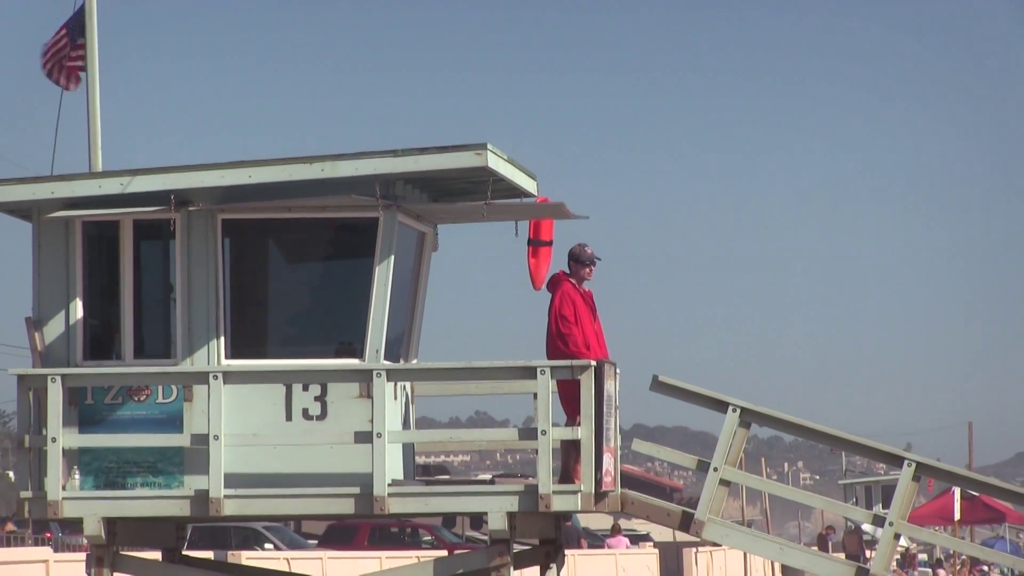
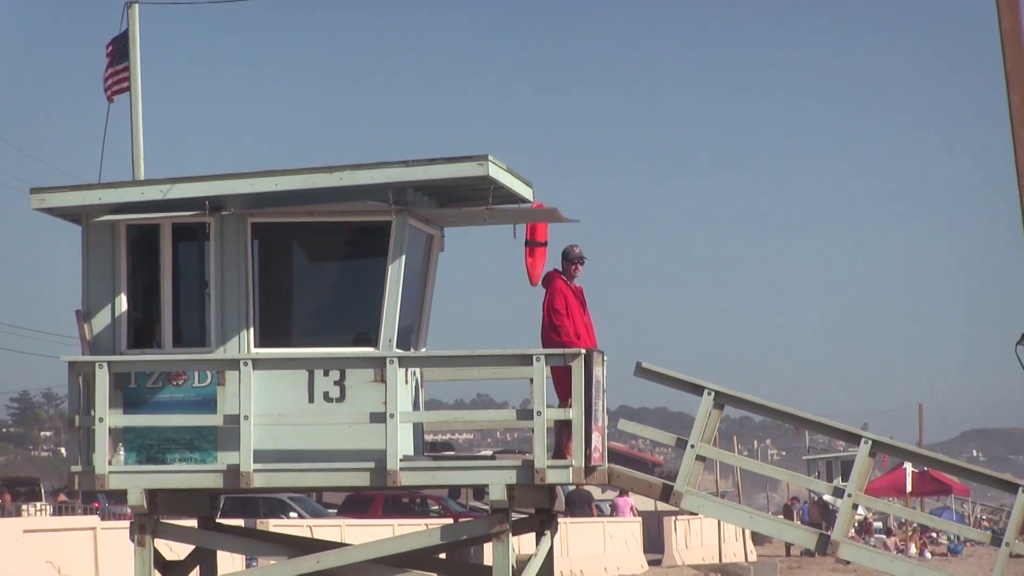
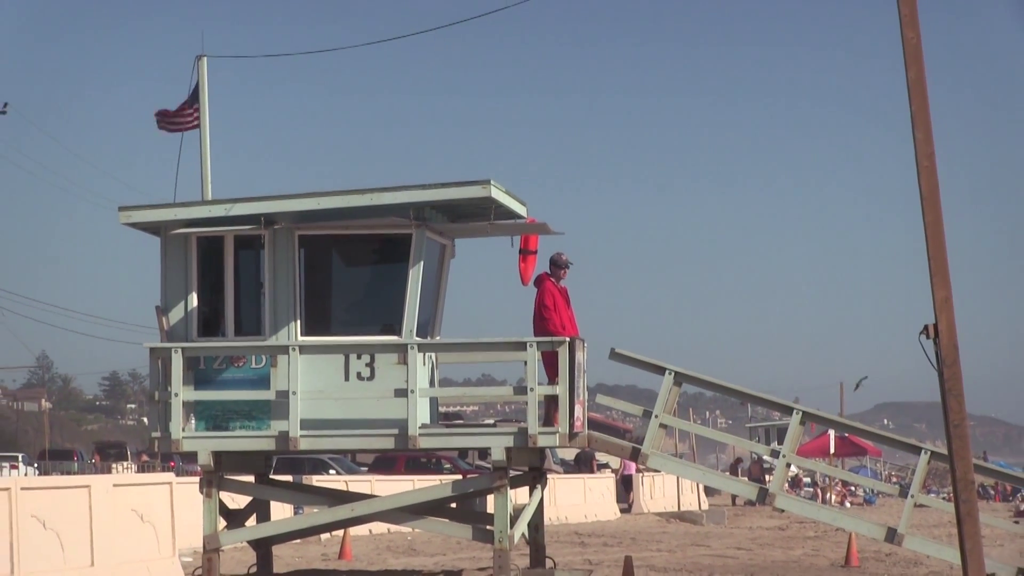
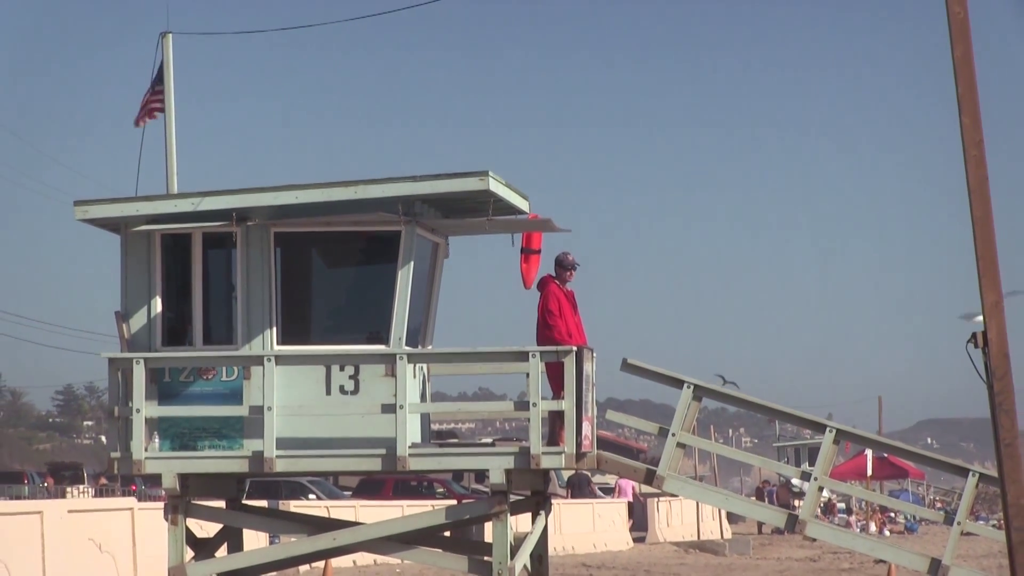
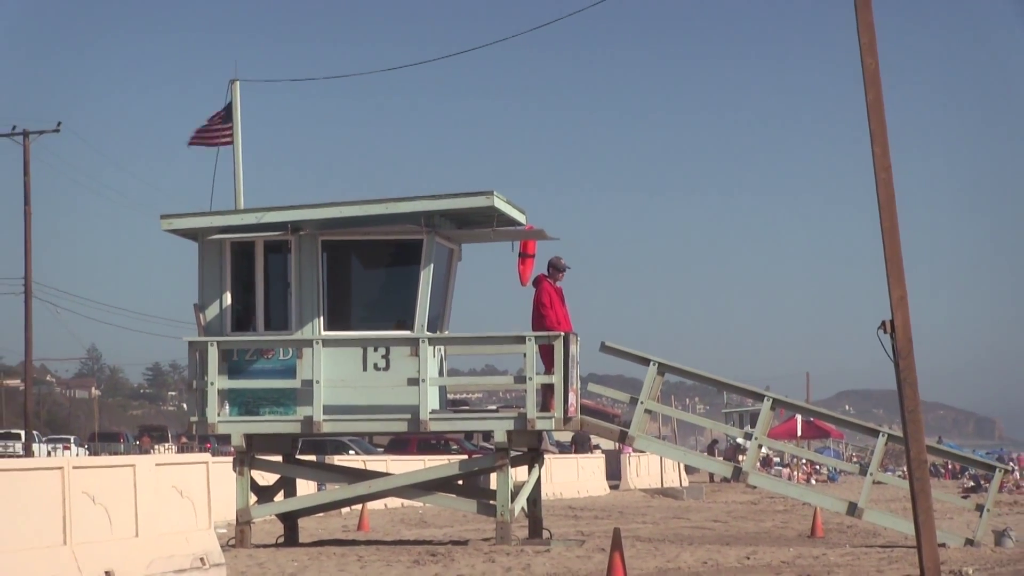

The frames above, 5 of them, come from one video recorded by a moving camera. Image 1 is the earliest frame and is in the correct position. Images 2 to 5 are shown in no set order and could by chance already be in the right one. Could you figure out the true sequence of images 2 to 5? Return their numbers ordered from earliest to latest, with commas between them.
2, 4, 3, 5
